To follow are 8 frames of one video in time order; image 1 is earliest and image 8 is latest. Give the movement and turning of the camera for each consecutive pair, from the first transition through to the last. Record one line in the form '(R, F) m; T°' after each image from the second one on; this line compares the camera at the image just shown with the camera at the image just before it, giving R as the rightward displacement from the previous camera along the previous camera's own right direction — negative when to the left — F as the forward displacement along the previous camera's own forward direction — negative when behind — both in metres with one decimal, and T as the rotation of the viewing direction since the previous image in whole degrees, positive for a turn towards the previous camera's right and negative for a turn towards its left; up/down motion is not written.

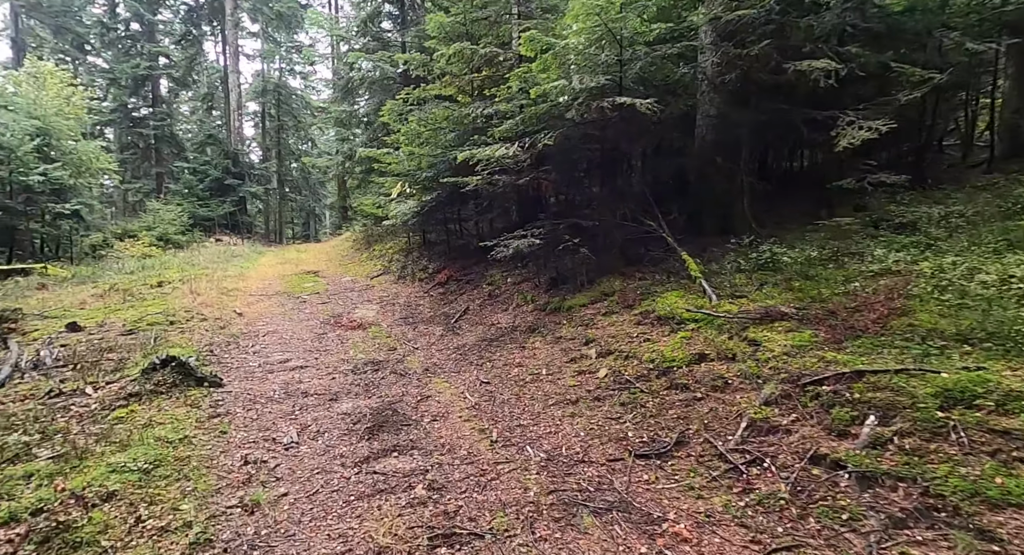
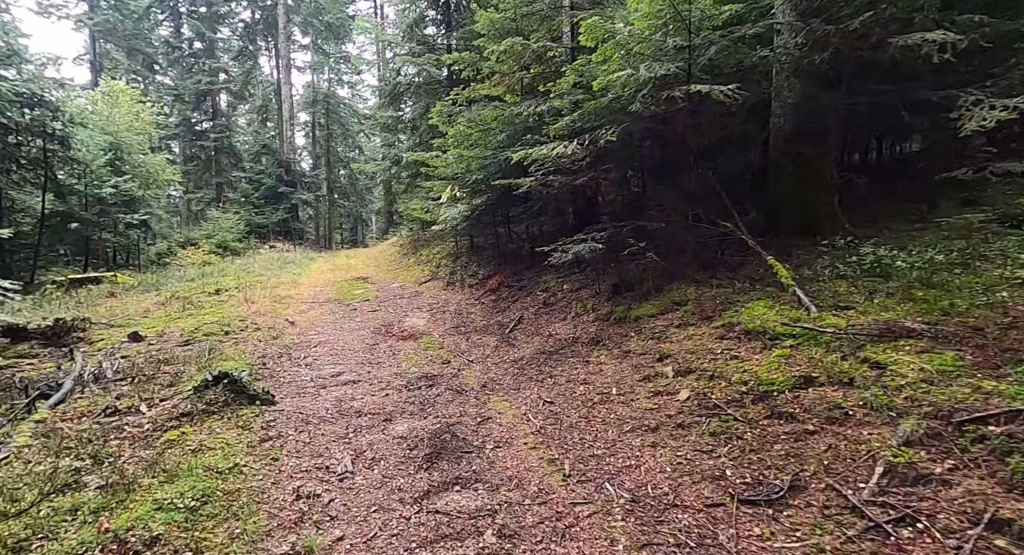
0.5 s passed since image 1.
(-0.2, +0.6) m; -4°
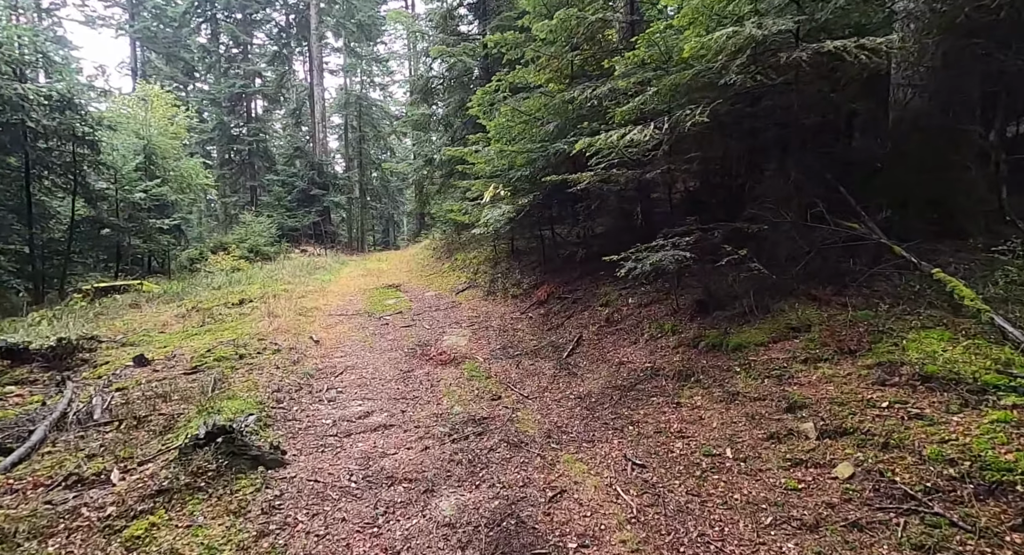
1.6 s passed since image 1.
(-0.4, +1.5) m; -3°
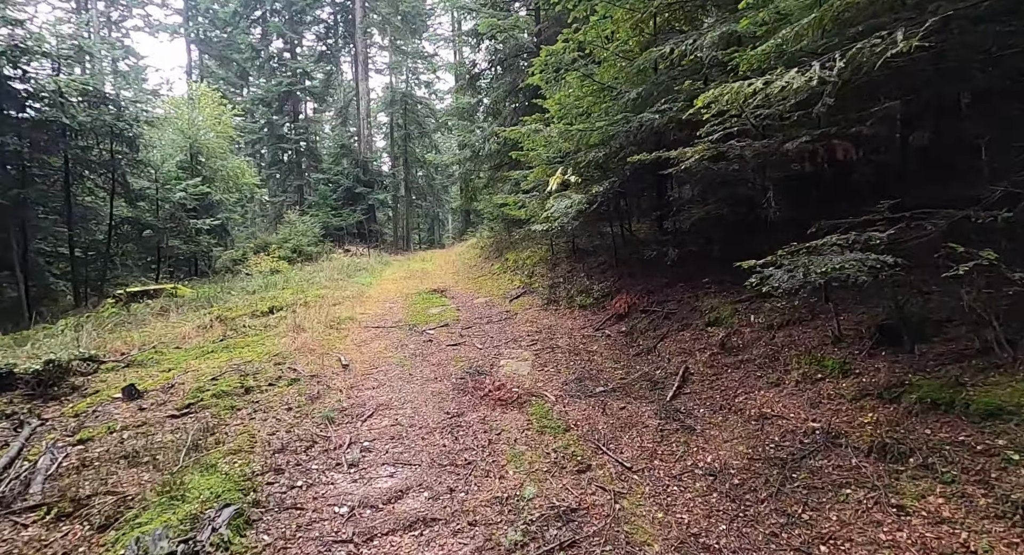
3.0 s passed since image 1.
(-0.4, +2.1) m; -5°
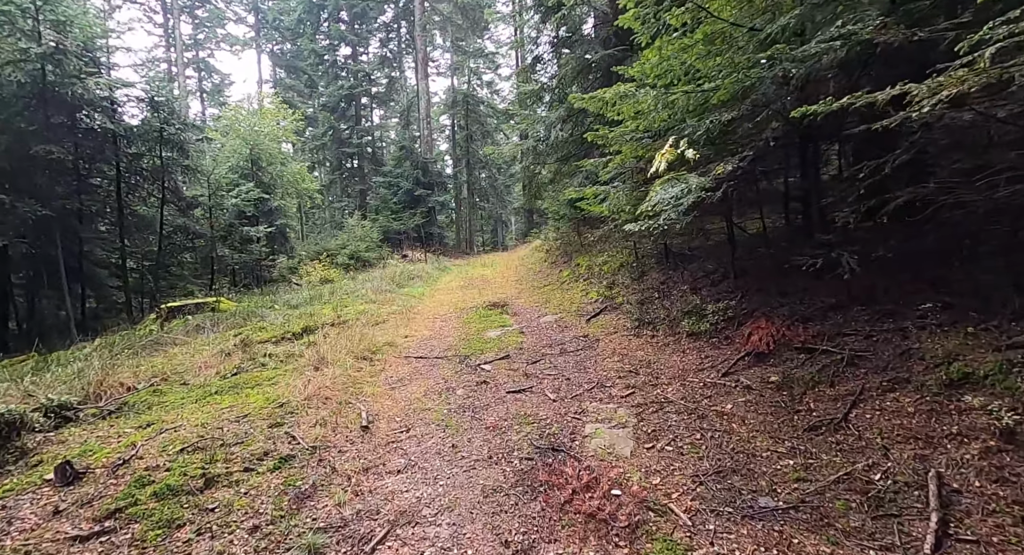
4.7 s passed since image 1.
(-0.2, +2.6) m; -6°
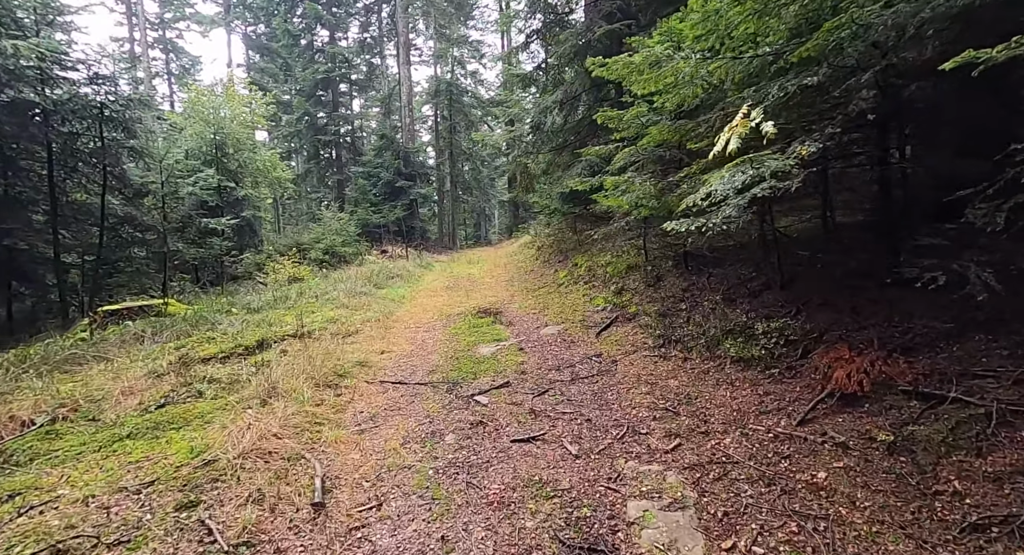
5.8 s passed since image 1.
(-0.2, +1.6) m; +2°
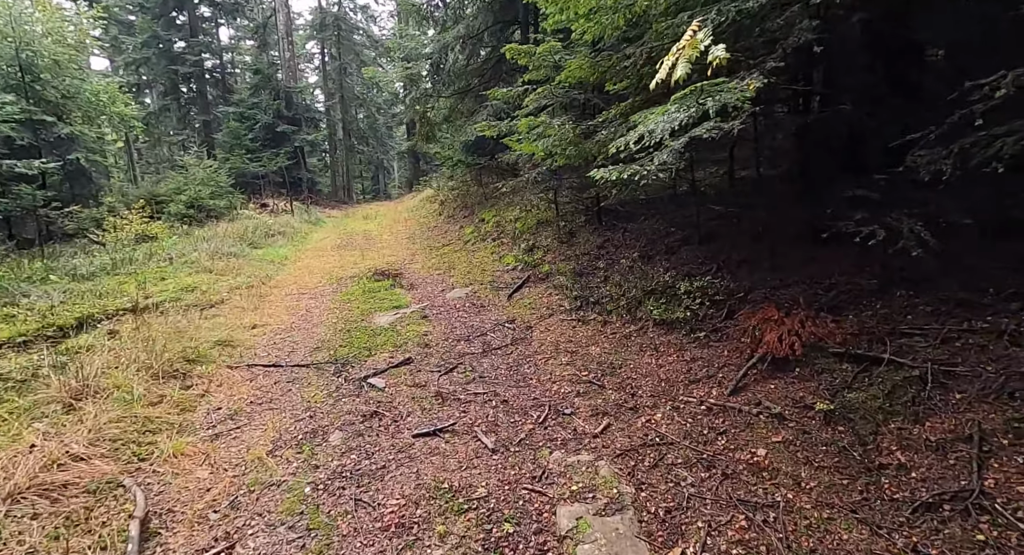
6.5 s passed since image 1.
(0.0, +0.9) m; +10°
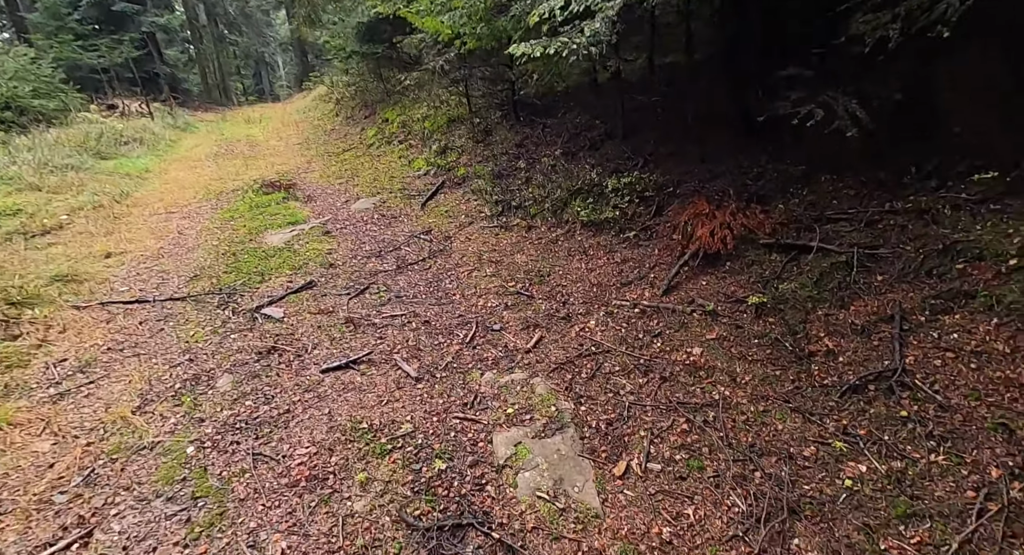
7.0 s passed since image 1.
(0.0, +0.5) m; +8°
